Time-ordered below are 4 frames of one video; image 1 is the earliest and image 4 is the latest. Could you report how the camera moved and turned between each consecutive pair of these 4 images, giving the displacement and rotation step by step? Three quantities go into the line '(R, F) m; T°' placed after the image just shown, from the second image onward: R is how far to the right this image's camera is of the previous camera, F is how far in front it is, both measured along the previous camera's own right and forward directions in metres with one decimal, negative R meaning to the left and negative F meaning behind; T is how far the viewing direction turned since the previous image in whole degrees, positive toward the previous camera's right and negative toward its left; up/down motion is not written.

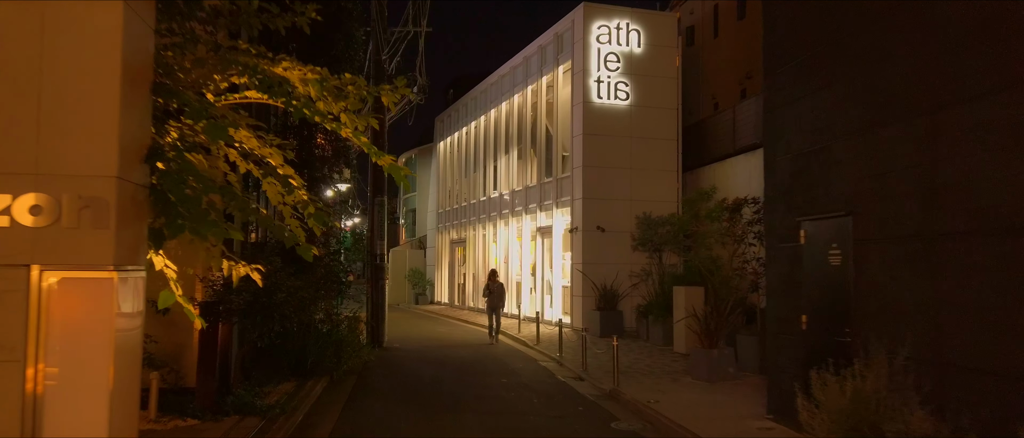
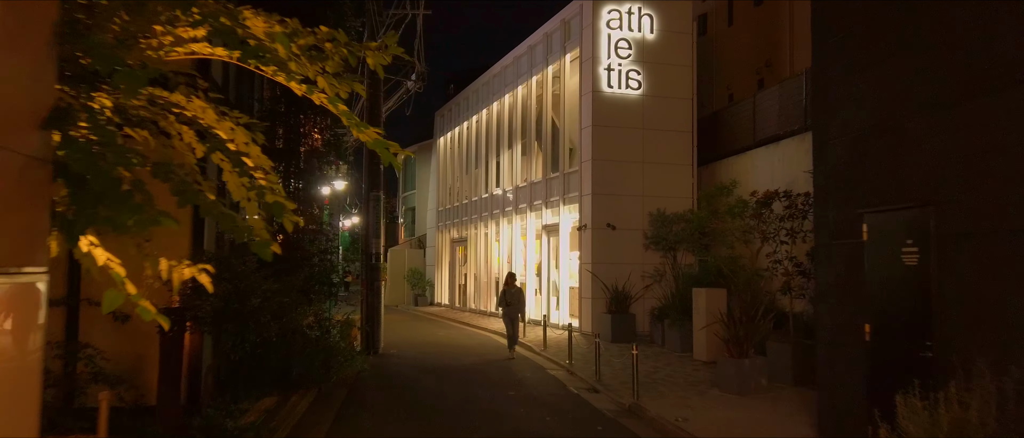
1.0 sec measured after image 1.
(-0.1, +1.2) m; 0°
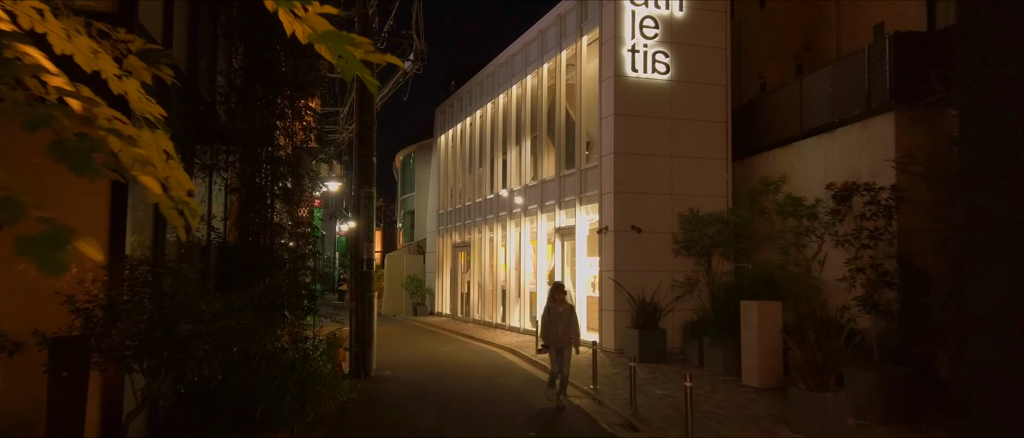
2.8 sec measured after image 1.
(-0.3, +2.2) m; 0°
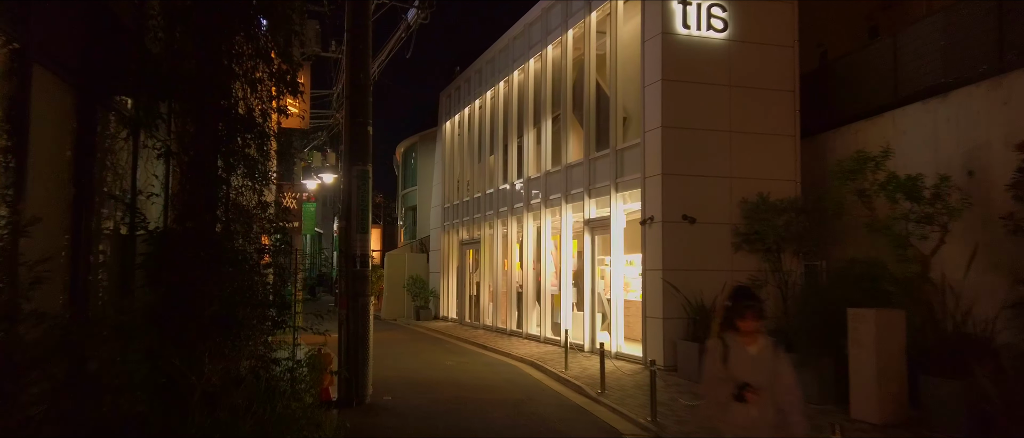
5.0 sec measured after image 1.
(-0.5, +2.9) m; 0°
